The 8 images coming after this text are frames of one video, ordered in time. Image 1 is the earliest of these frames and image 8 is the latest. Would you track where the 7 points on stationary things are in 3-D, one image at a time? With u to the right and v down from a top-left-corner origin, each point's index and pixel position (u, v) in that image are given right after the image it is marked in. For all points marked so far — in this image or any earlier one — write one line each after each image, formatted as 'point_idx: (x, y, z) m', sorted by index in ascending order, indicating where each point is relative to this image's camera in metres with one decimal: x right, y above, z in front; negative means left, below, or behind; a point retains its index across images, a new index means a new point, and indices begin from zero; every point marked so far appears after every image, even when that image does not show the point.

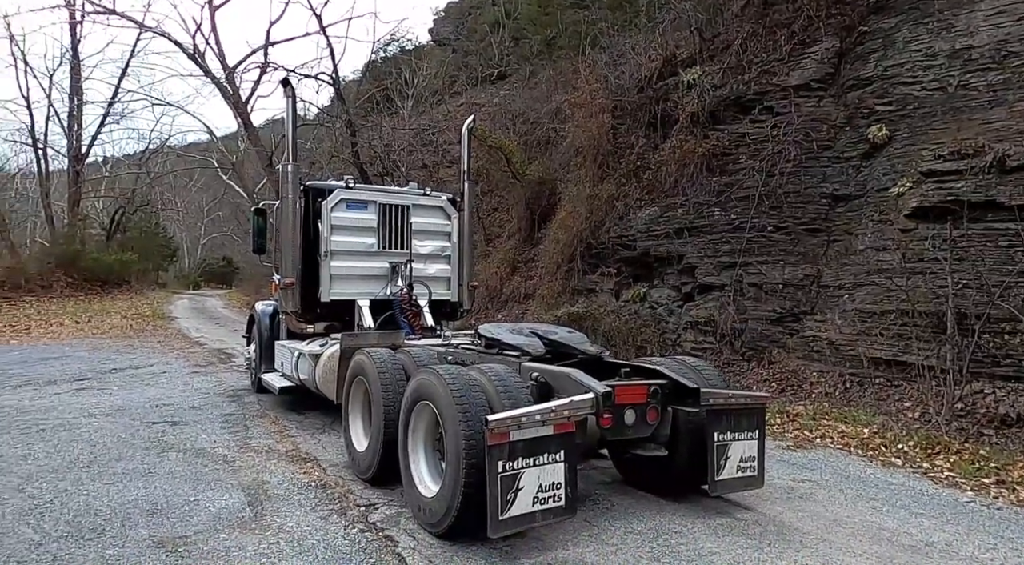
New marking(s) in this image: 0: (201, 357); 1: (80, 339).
0: (-6.1, -1.4, +13.2) m
1: (-11.6, -1.5, +18.0) m
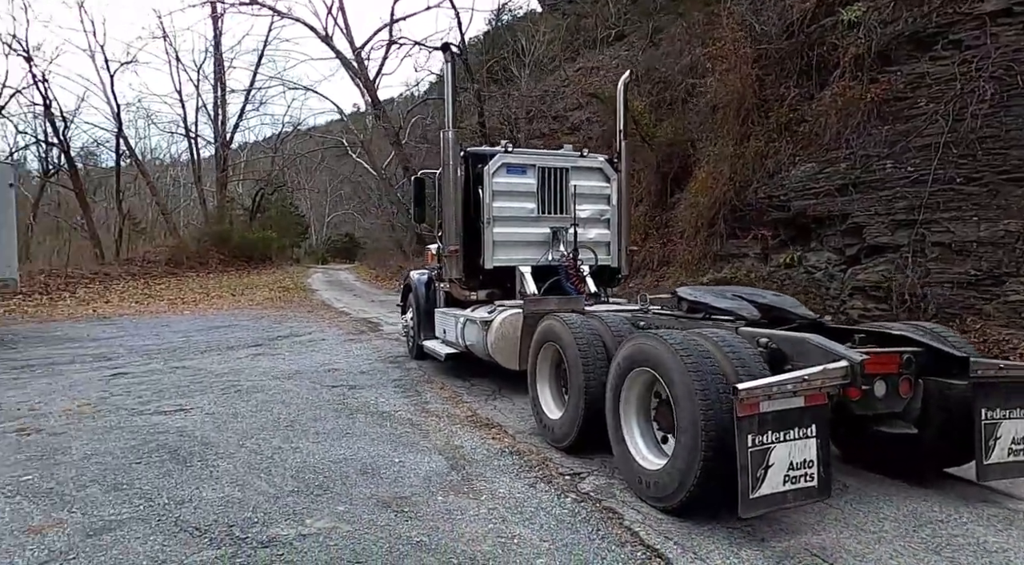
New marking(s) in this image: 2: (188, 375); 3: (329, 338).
0: (-3.3, -0.9, +14.0) m
1: (-7.9, -0.8, +19.7) m
2: (-3.8, -1.1, +8.5) m
3: (-3.2, -1.0, +12.2) m
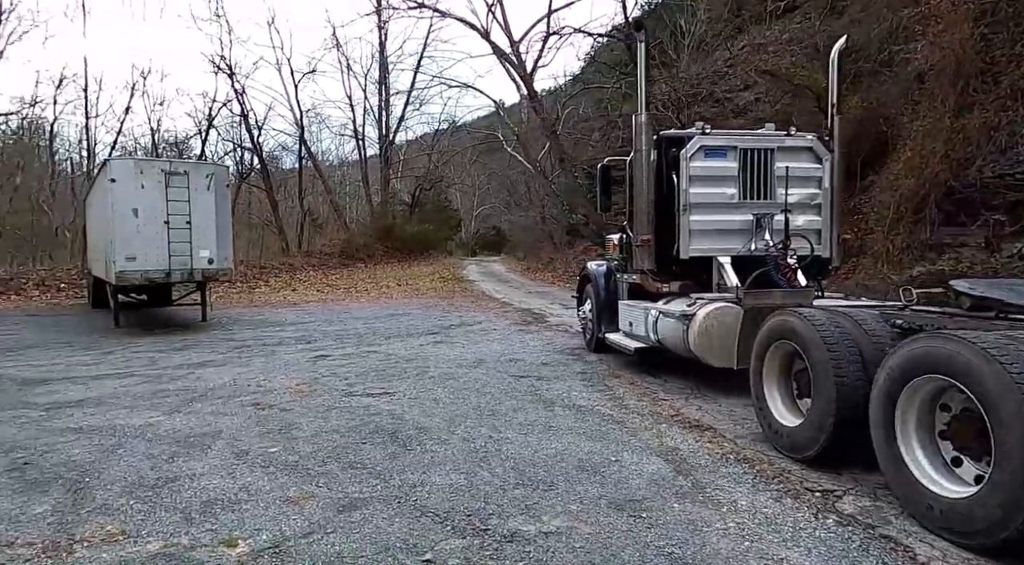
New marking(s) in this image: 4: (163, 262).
0: (+0.2, -0.7, +14.2) m
1: (-3.0, -0.5, +20.8) m
2: (-1.6, -1.0, +9.0) m
3: (-0.2, -0.8, +12.4) m
4: (-6.2, +0.3, +12.7) m
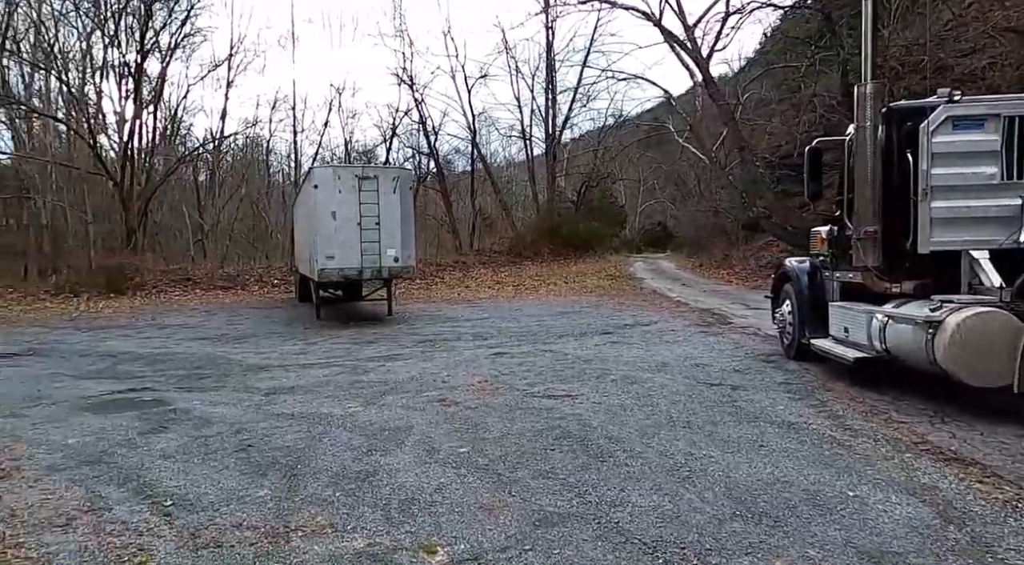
0: (+3.6, -0.6, +13.5) m
1: (+2.0, -0.4, +20.6) m
2: (+0.6, -0.9, +8.9) m
3: (+2.8, -0.8, +11.8) m
4: (-3.0, +0.4, +13.5) m
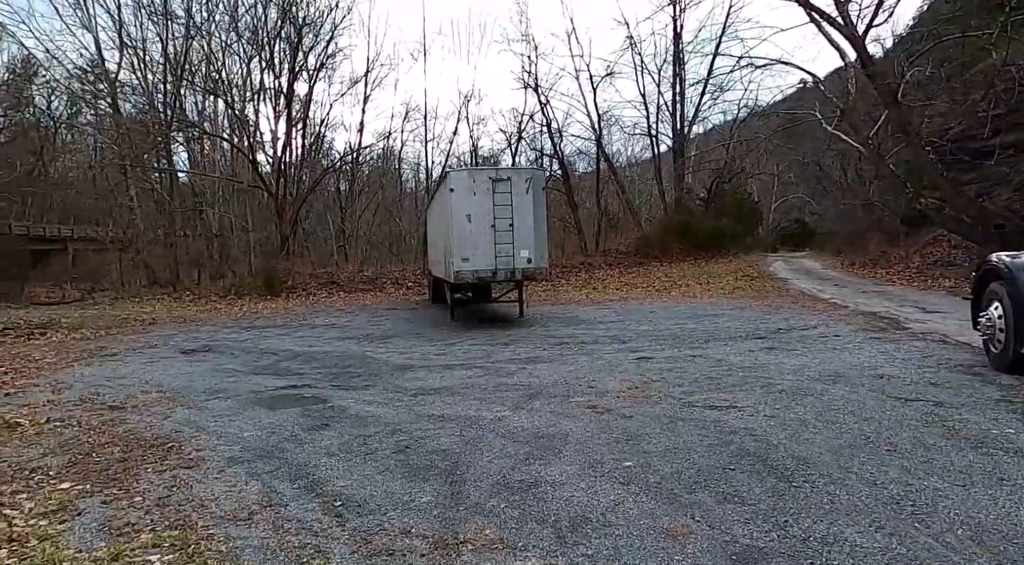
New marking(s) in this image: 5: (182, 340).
0: (+6.1, -0.7, +12.4) m
1: (+5.8, -0.4, +19.7) m
2: (+2.4, -1.0, +8.3) m
3: (+5.0, -0.8, +10.8) m
4: (-0.4, +0.4, +13.5) m
5: (-5.3, -0.9, +11.4) m
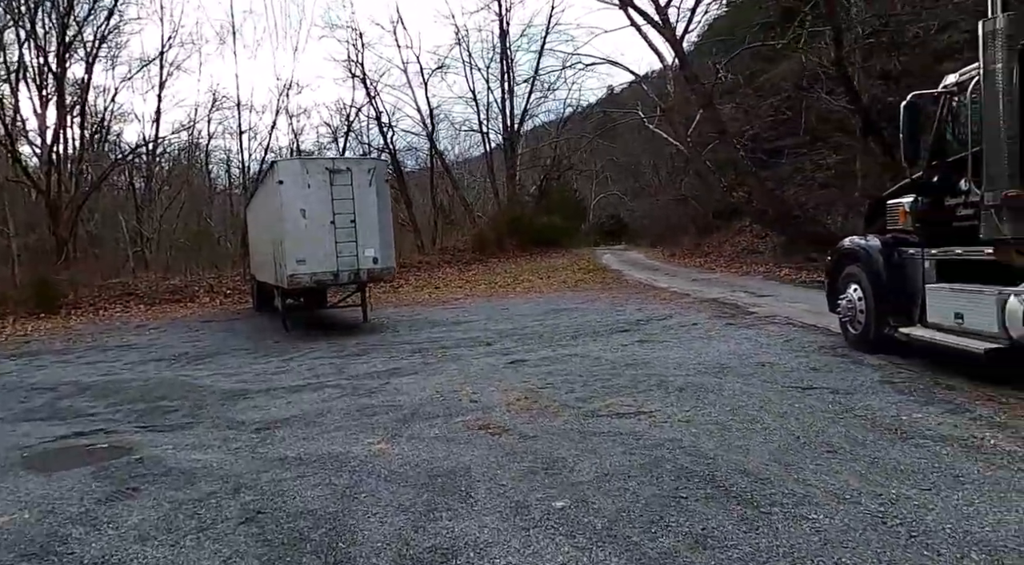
0: (+3.5, -0.4, +12.5) m
1: (+1.5, -0.2, +19.6) m
2: (+0.9, -0.9, +7.7) m
3: (+2.8, -0.6, +10.8) m
4: (-3.1, +0.3, +12.1) m
5: (-7.3, -1.2, +8.9) m
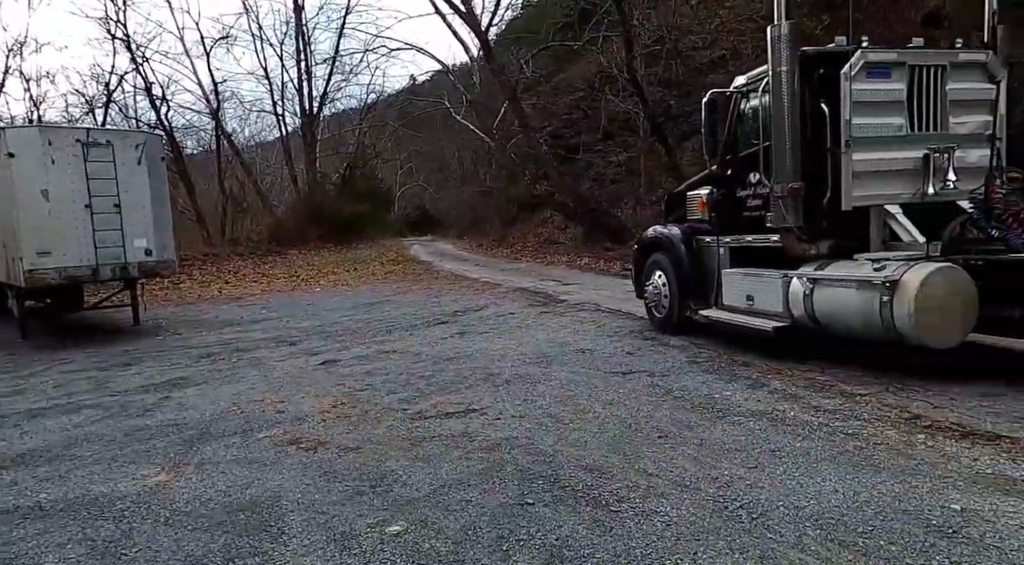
0: (+0.2, -0.2, +12.7) m
1: (-3.6, 0.0, +18.9) m
2: (-1.0, -0.8, +7.3) m
3: (0.0, -0.4, +10.8) m
4: (-6.0, +0.3, +10.5) m
5: (-9.2, -1.3, +6.3) m
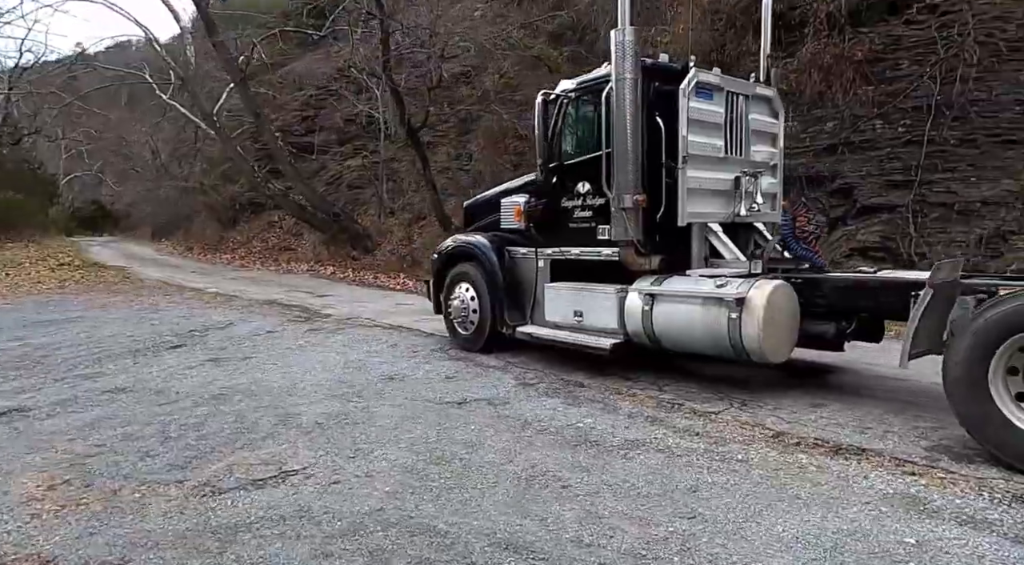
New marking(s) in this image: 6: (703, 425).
0: (-3.5, -0.4, +10.8) m
1: (-9.6, -0.3, +14.8) m
2: (-2.4, -0.9, +5.4) m
3: (-2.9, -0.6, +9.0) m
4: (-8.3, +0.2, +6.2) m
5: (-9.4, -1.4, +1.0) m
6: (+1.6, -1.2, +6.0) m
